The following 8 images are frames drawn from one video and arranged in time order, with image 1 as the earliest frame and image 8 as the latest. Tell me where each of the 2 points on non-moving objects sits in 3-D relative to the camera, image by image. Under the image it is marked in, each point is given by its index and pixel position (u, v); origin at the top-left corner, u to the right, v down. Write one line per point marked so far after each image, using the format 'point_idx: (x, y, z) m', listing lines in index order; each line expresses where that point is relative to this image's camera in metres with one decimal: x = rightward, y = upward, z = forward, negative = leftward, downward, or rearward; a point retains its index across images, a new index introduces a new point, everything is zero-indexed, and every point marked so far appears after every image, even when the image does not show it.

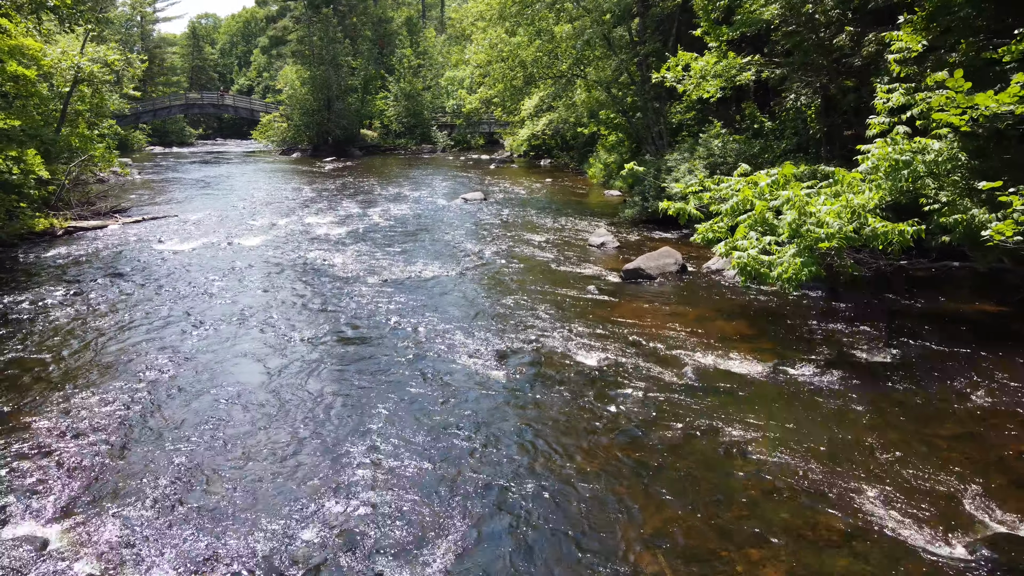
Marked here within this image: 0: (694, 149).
0: (+3.5, +2.7, +15.7) m
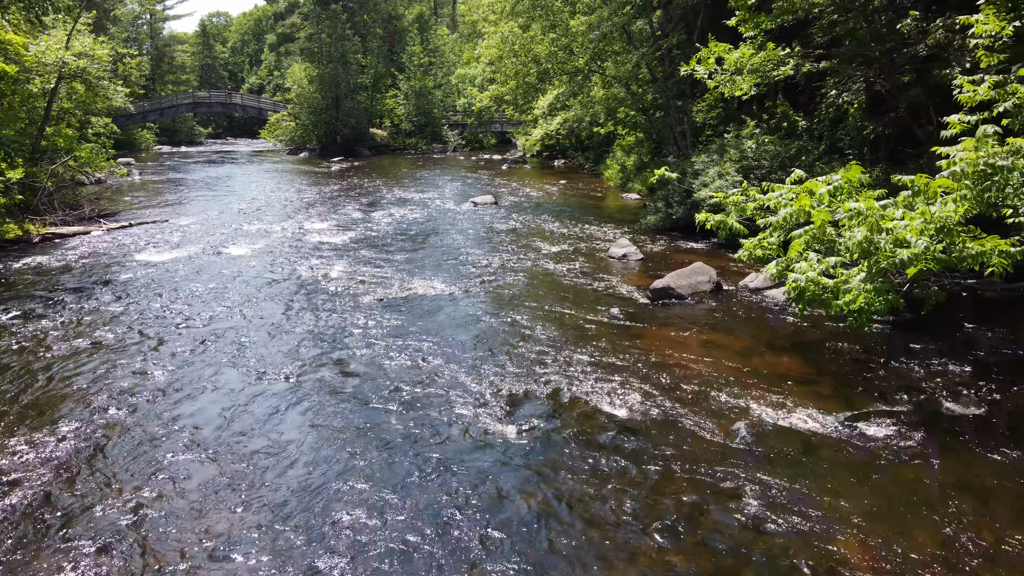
0: (+3.8, +2.4, +14.4) m
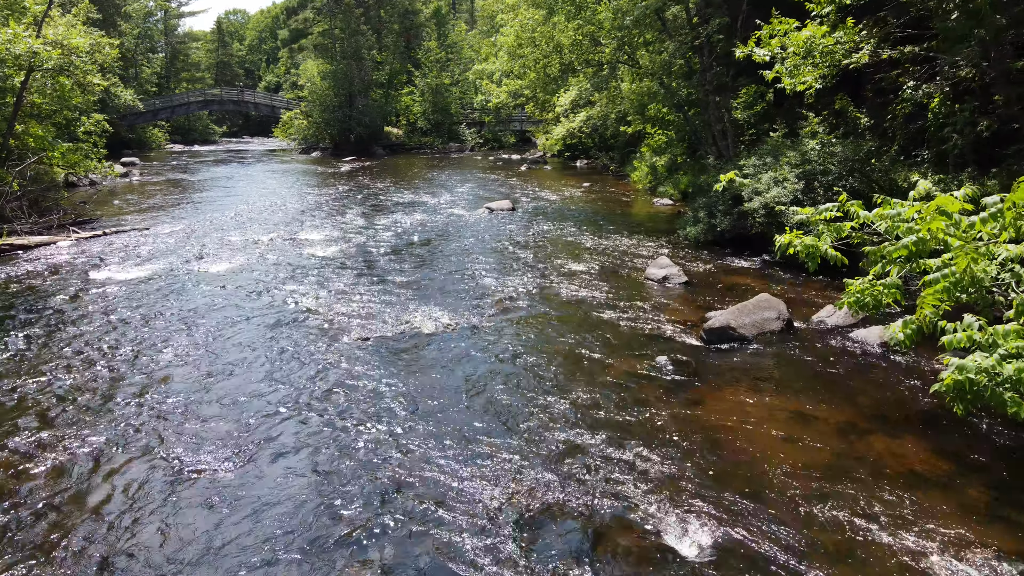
0: (+4.1, +2.1, +12.3) m
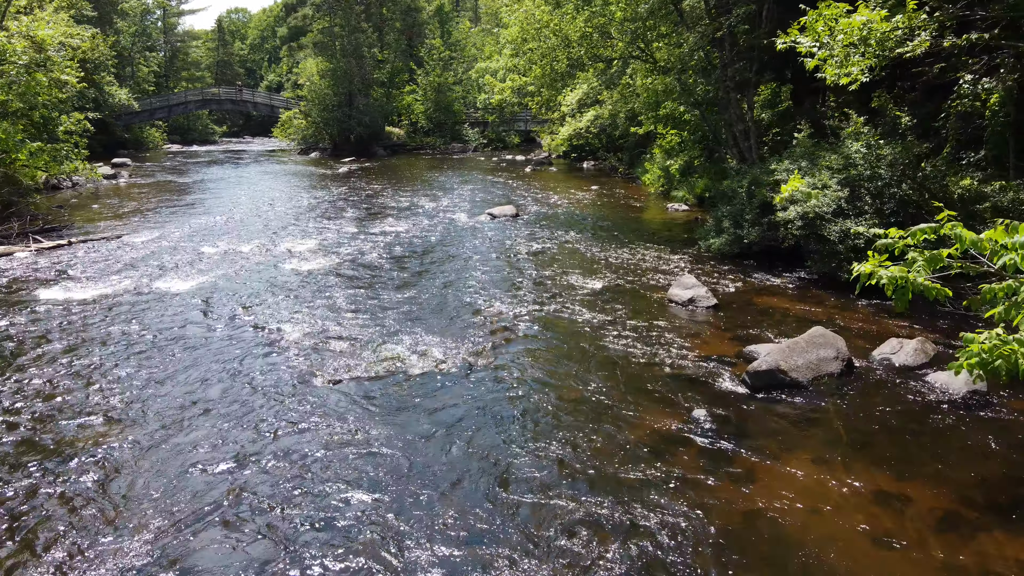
0: (+4.1, +1.8, +11.0) m
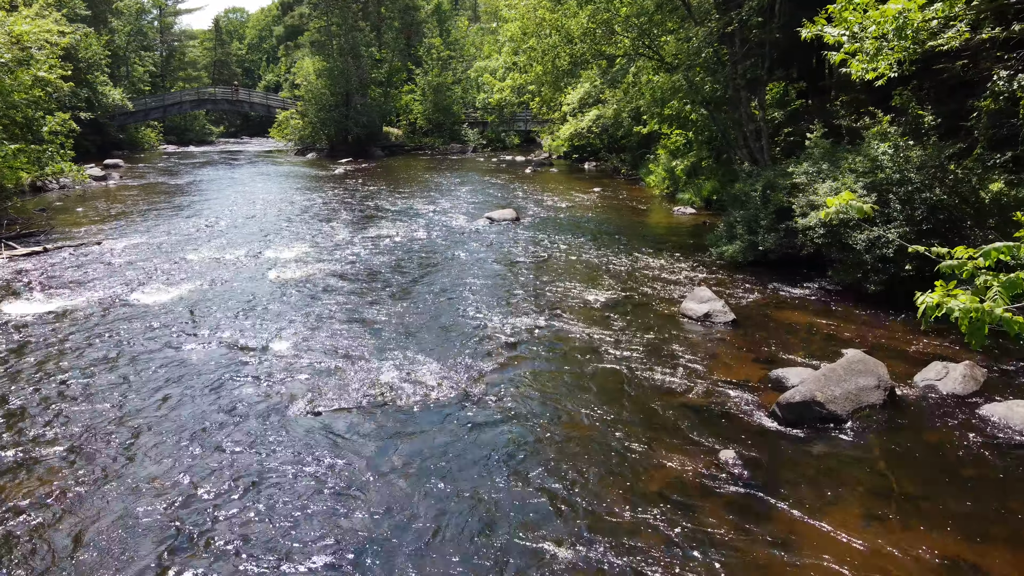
0: (+4.1, +1.7, +10.3) m
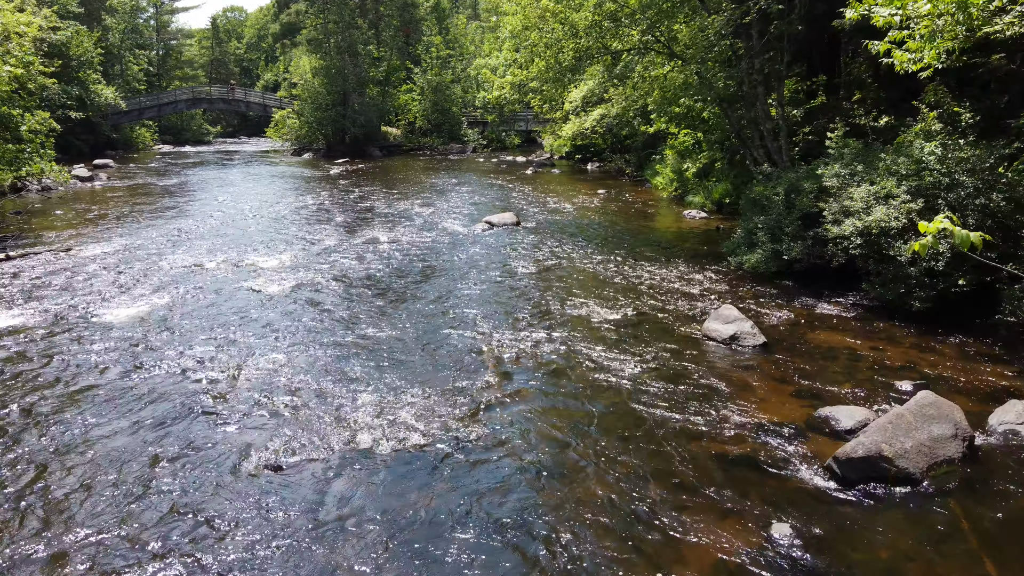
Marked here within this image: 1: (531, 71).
0: (+4.1, +1.5, +9.3) m
1: (+0.5, +5.3, +19.5) m
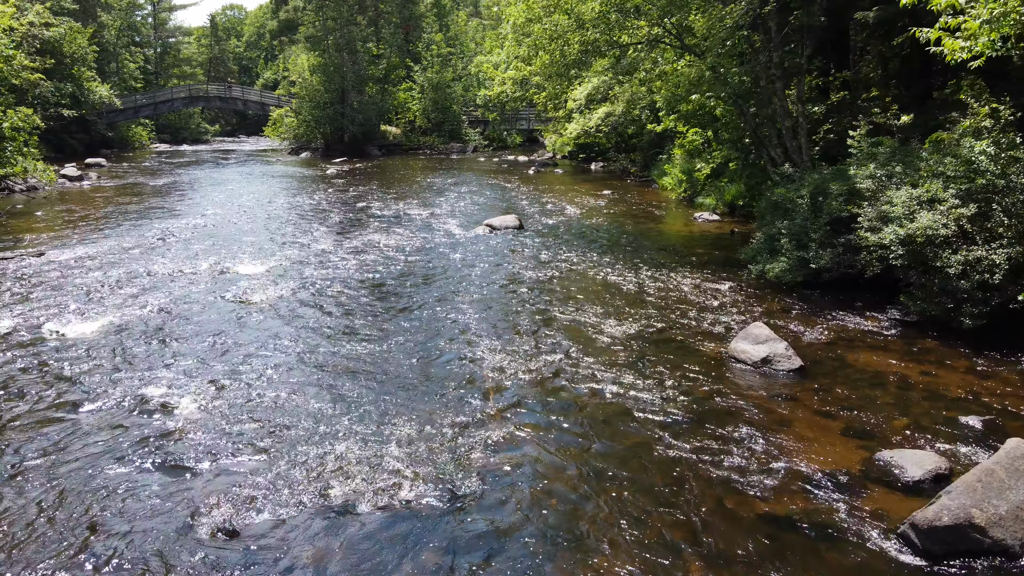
0: (+4.1, +1.4, +8.5) m
1: (+0.5, +5.1, +18.7) m
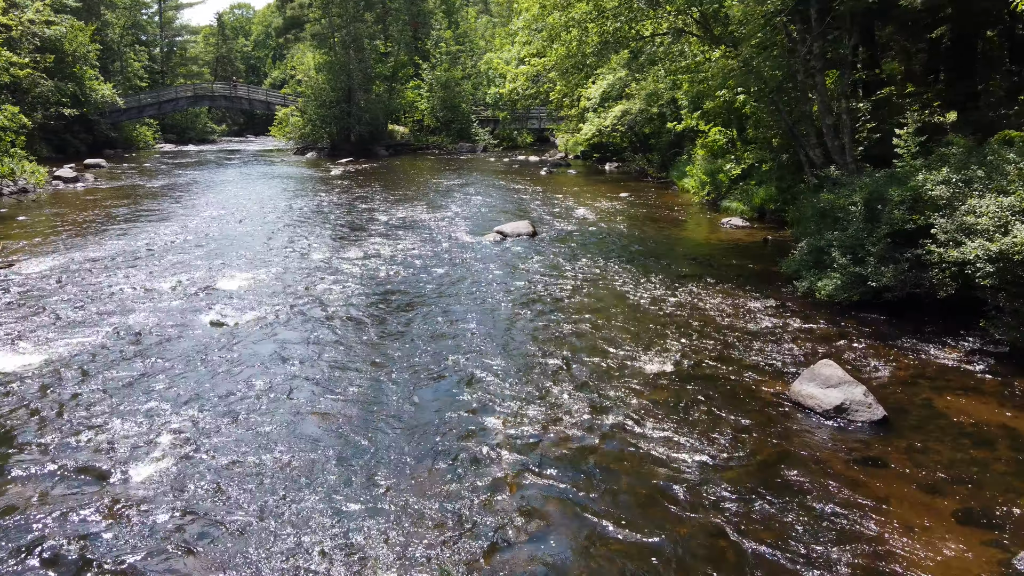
0: (+4.3, +1.2, +7.3) m
1: (+0.8, +4.9, +17.6) m
